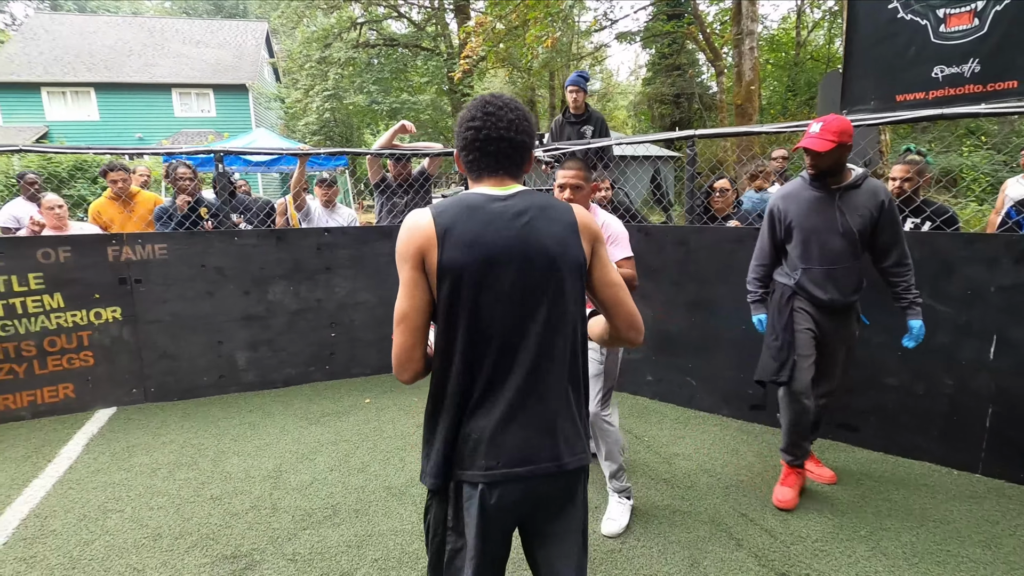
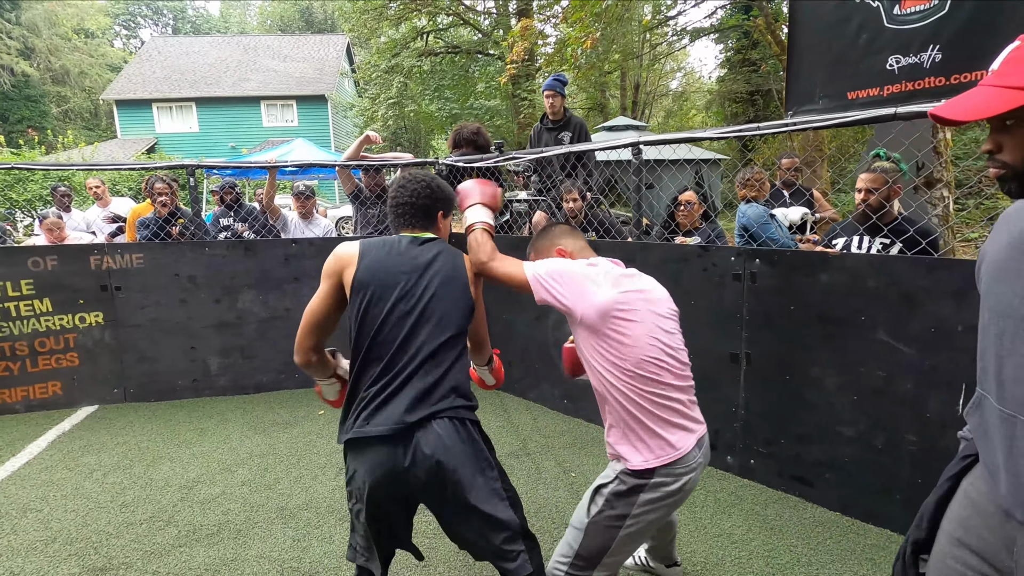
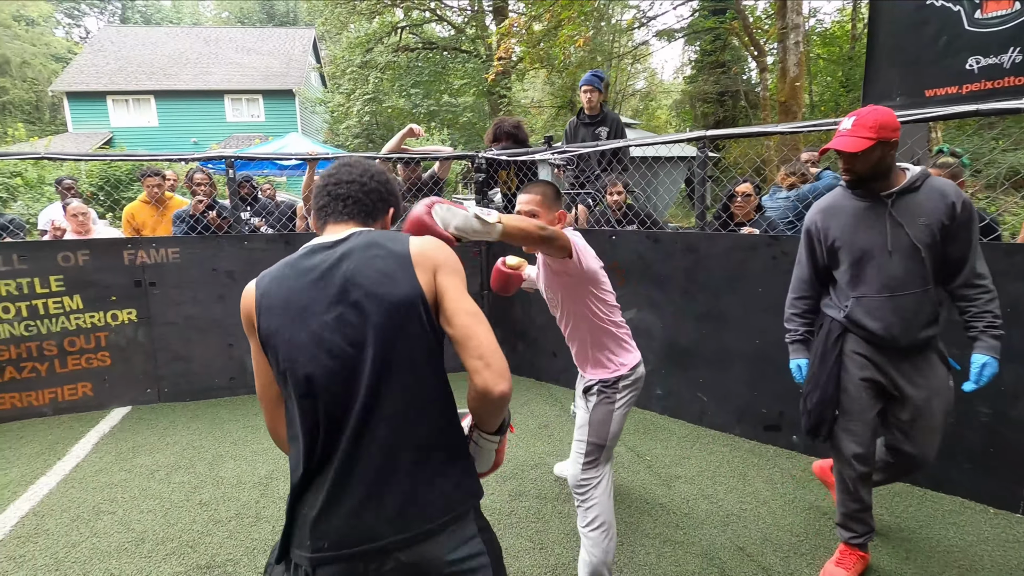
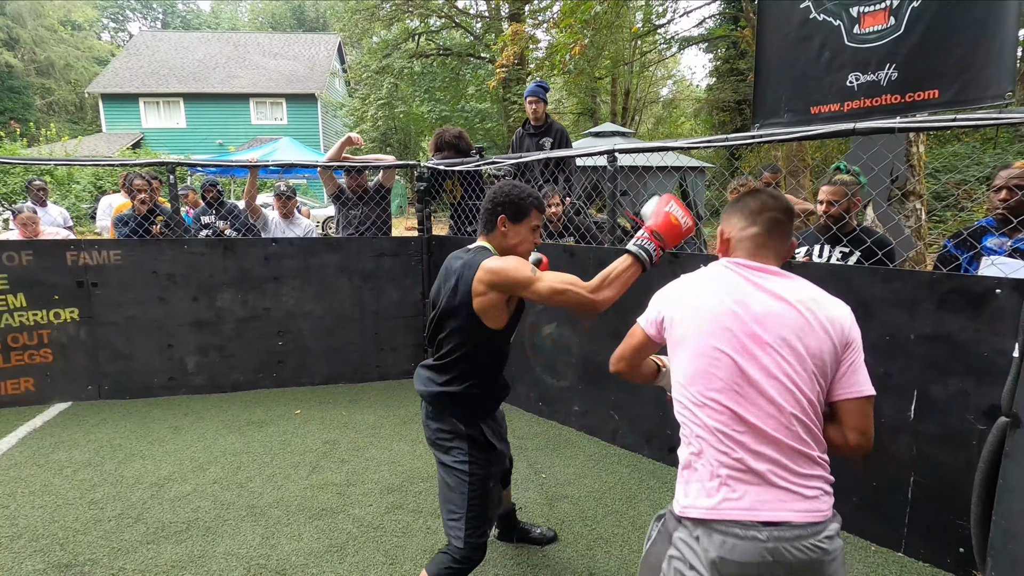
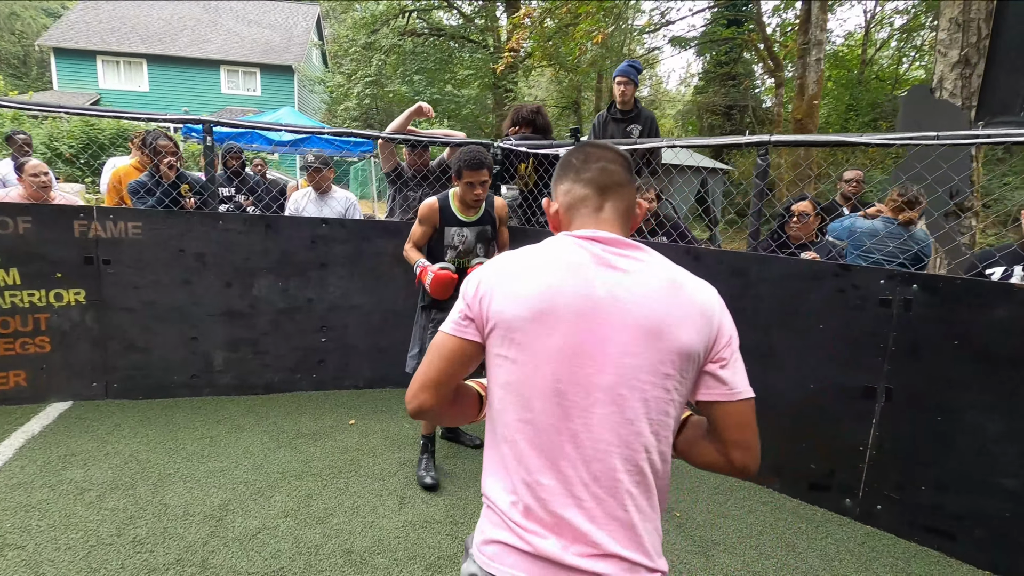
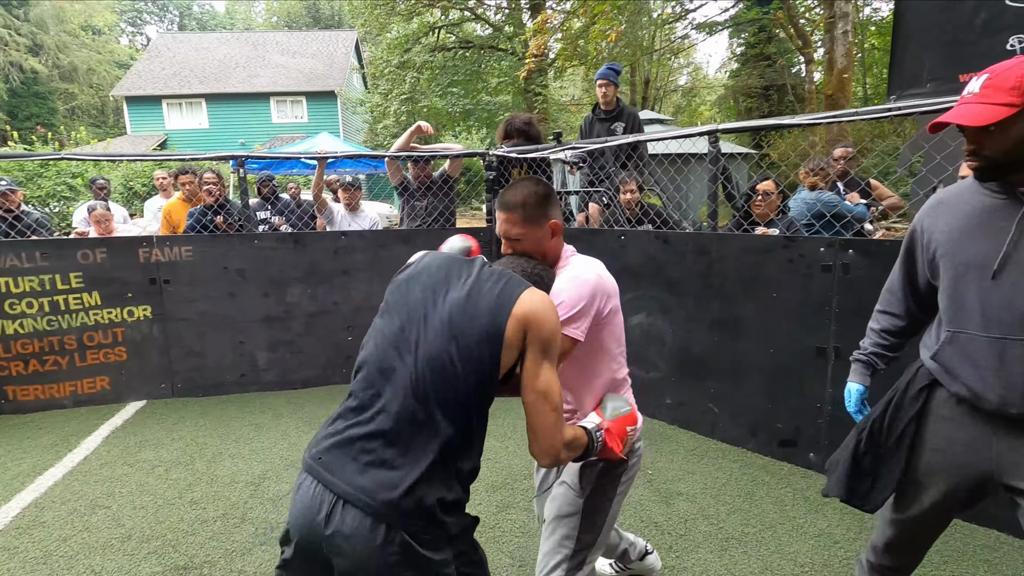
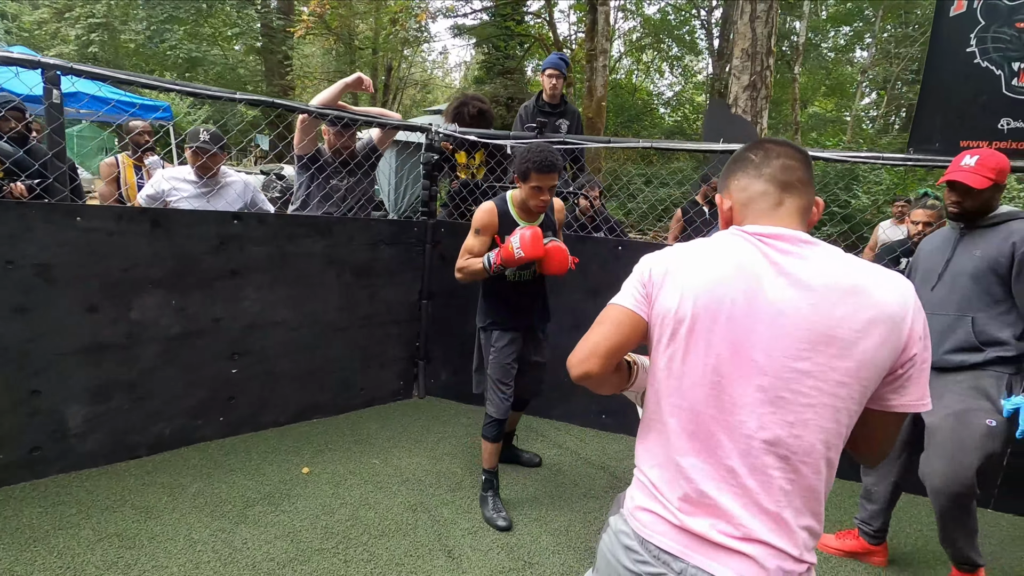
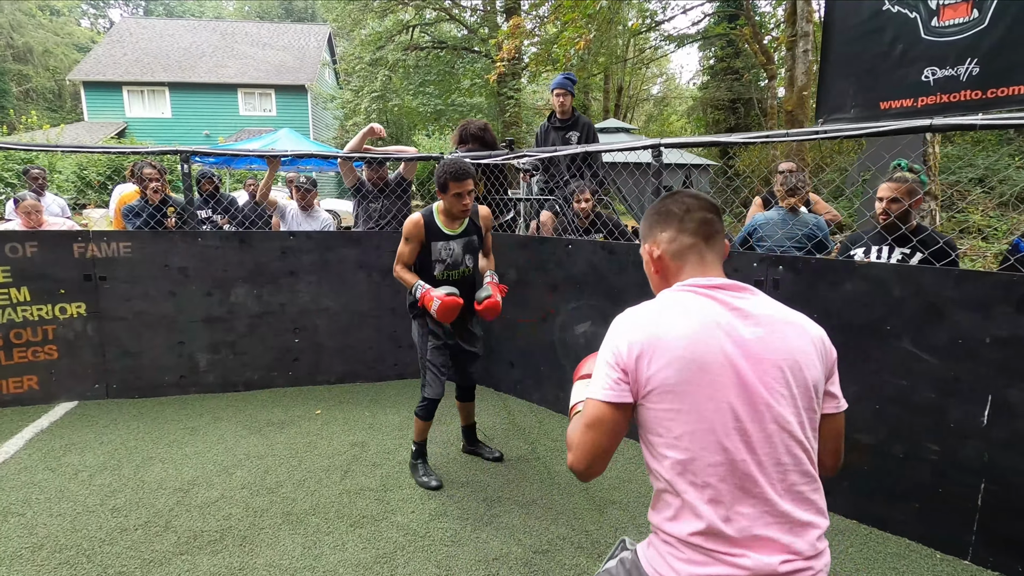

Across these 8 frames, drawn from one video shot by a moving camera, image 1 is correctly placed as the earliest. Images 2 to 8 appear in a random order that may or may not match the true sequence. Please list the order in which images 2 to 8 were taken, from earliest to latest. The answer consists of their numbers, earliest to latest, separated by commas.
3, 6, 2, 4, 8, 5, 7
